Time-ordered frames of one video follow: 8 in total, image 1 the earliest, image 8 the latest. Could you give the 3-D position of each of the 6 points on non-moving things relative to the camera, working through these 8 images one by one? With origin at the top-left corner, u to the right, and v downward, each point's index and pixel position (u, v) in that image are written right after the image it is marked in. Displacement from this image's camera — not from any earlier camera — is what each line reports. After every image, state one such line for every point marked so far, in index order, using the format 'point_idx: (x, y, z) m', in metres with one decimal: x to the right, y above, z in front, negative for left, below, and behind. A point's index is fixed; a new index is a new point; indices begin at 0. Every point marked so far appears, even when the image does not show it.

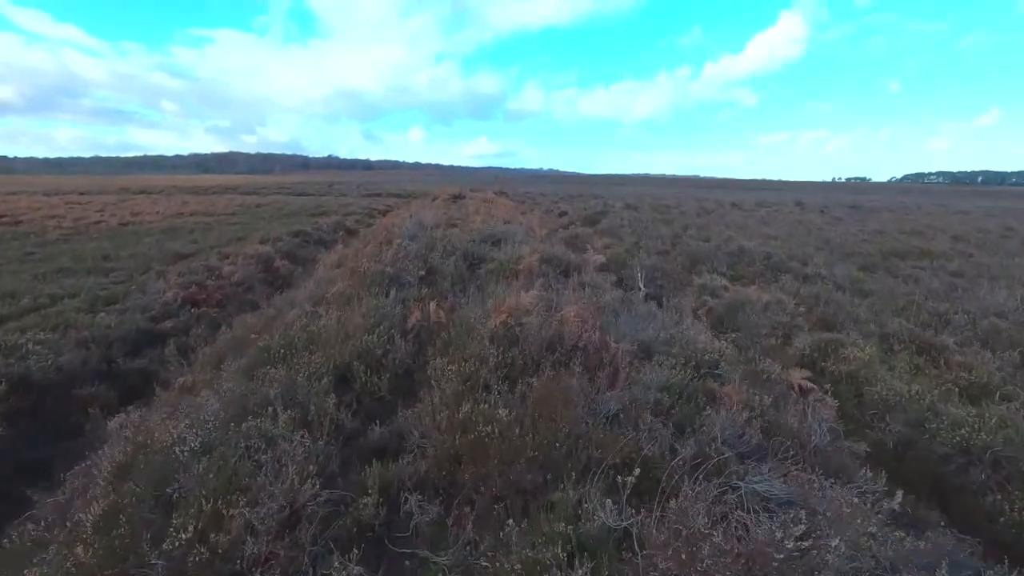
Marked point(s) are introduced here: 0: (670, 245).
0: (+5.3, +1.4, +17.9) m
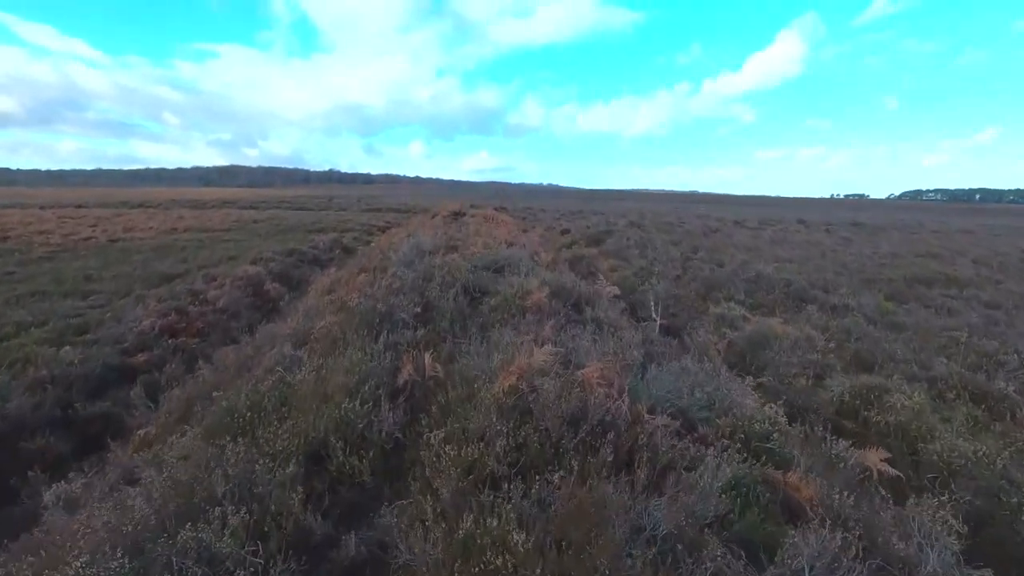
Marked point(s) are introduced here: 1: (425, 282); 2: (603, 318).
0: (+5.4, +0.6, +17.0) m
1: (-1.4, +0.1, +8.8) m
2: (+1.4, -0.5, +8.0) m
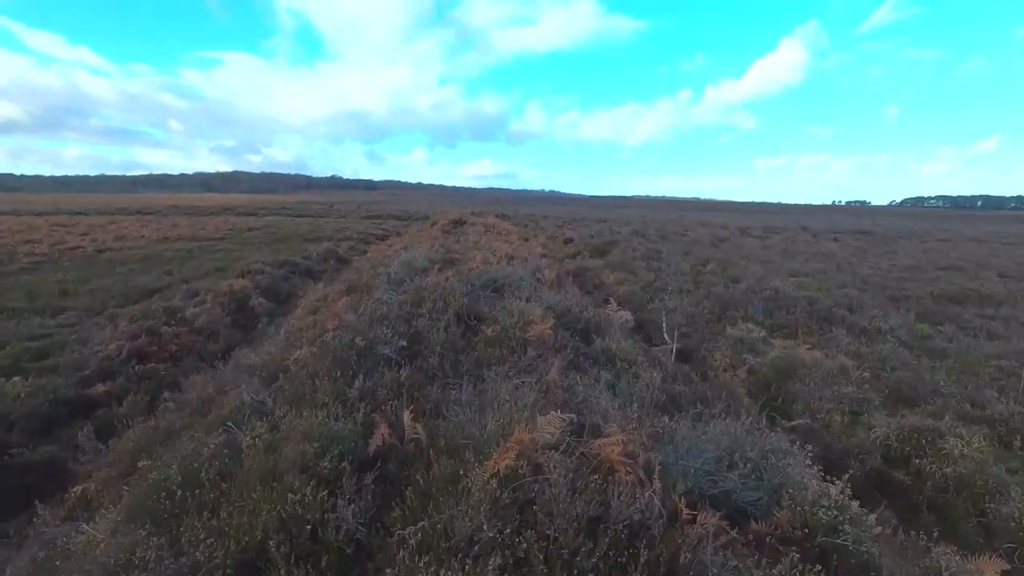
0: (+5.4, +0.1, +16.0) m
1: (-1.4, -0.3, +7.8) m
2: (+1.4, -0.8, +7.0) m
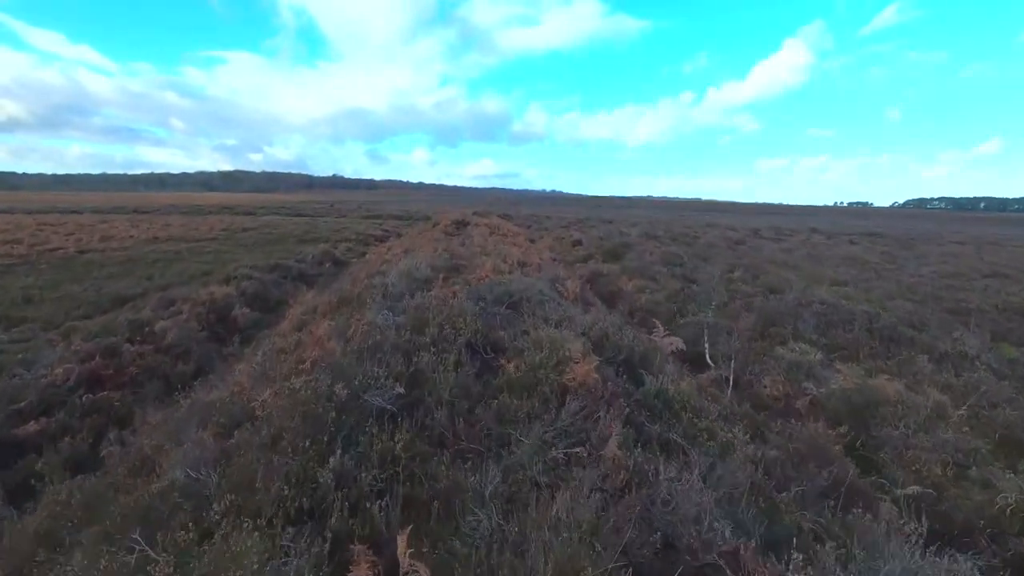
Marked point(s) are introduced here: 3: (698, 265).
0: (+5.7, -0.2, +14.4) m
1: (-1.1, -0.5, +6.2) m
2: (+1.7, -1.1, +5.4) m
3: (+6.9, +0.9, +19.8) m
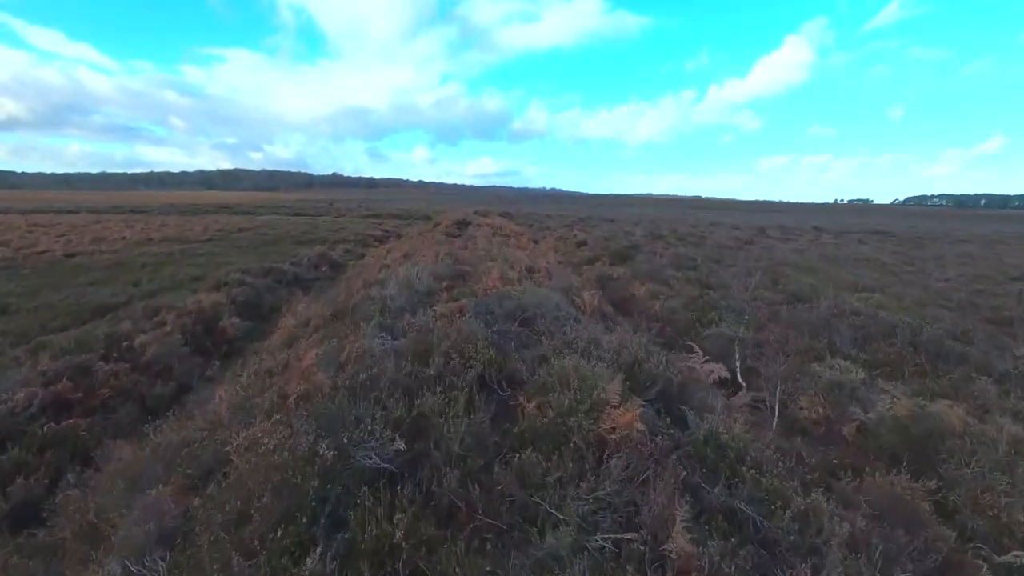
0: (+5.9, -0.3, +13.5) m
1: (-0.9, -0.8, +5.3) m
2: (+1.9, -1.3, +4.5) m
3: (+7.1, +0.7, +18.8) m
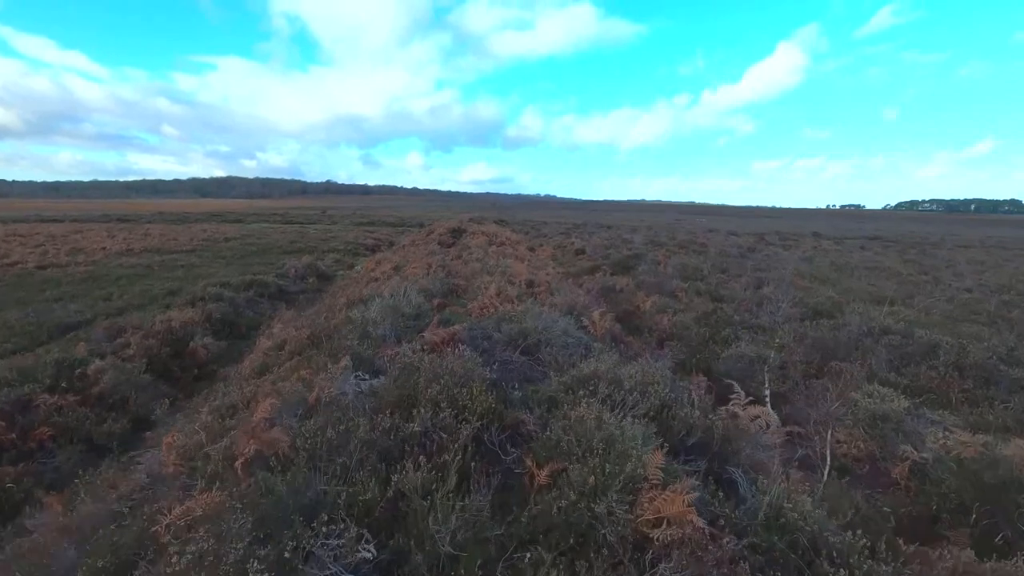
0: (+5.9, -0.7, +12.5) m
1: (-0.9, -1.0, +4.2) m
2: (+1.9, -1.6, +3.5) m
3: (+7.0, +0.3, +17.9) m
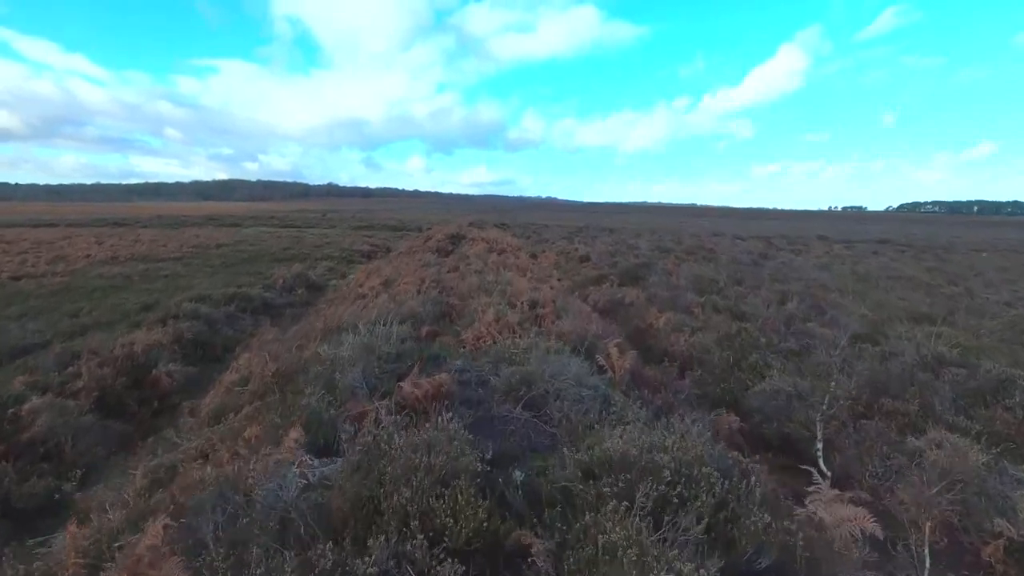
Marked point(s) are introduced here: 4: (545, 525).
0: (+5.9, -1.1, +11.1) m
1: (-0.9, -1.4, +2.9) m
2: (+1.9, -1.9, +2.1) m
3: (+7.0, -0.1, +16.5) m
4: (+0.2, -1.4, +3.2) m
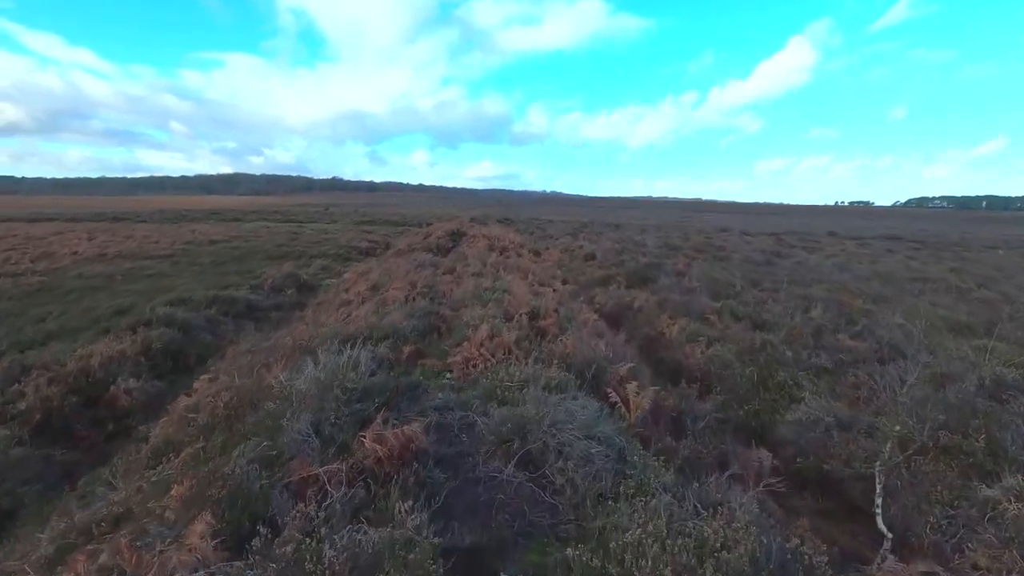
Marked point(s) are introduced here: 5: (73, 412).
0: (+5.9, -1.3, +9.9) m
1: (-1.0, -1.7, +1.7) m
2: (+1.8, -2.2, +1.0) m
3: (+7.0, -0.2, +15.3) m
4: (+0.1, -1.6, +2.1) m
5: (-7.2, -2.0, +8.6) m
